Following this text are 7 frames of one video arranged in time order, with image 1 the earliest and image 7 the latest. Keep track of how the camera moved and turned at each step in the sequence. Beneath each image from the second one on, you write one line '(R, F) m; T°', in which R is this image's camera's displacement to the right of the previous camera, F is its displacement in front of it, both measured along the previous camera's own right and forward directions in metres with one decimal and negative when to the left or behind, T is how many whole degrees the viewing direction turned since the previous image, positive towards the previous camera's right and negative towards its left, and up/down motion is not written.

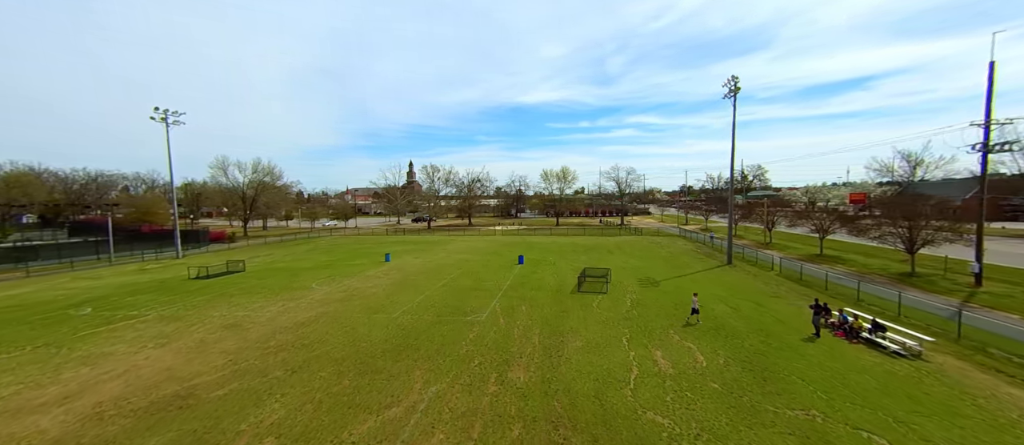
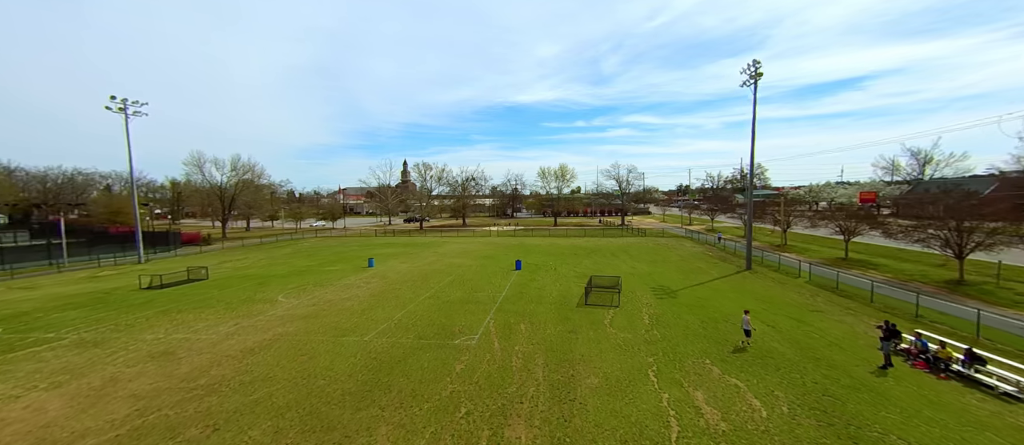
(-0.1, +2.6) m; +1°
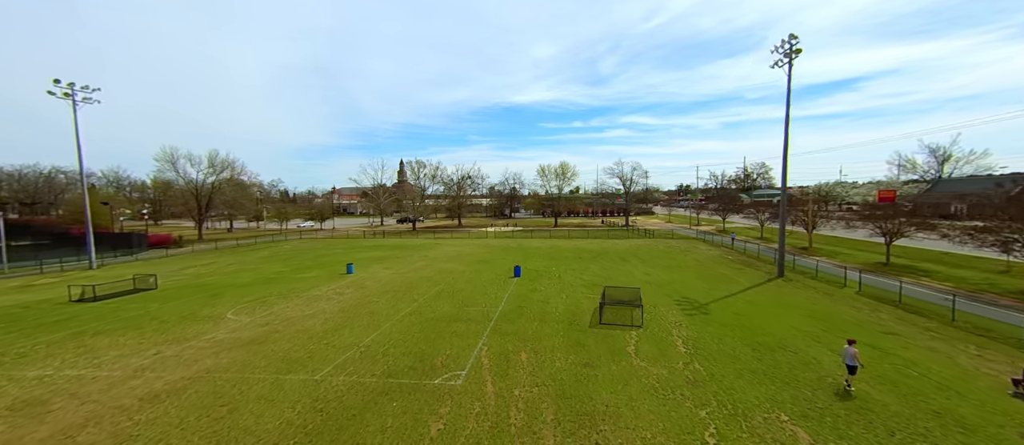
(0.0, +3.1) m; 0°
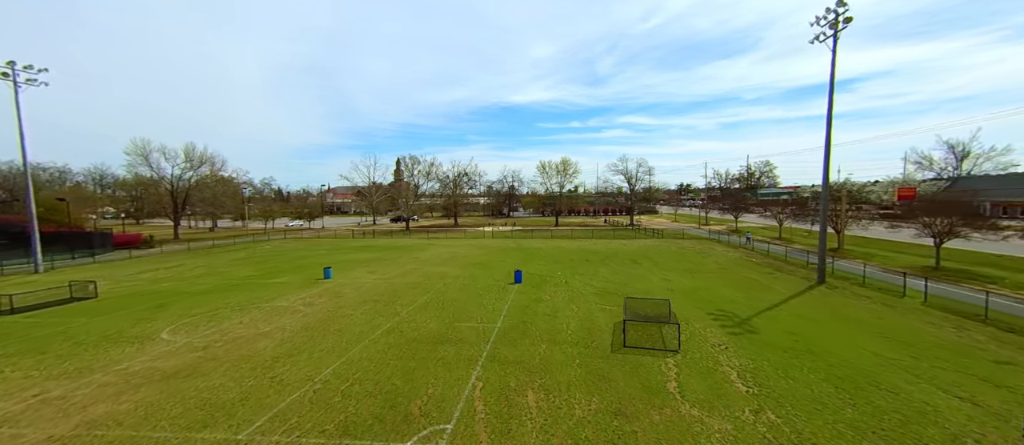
(-0.2, +2.8) m; 0°
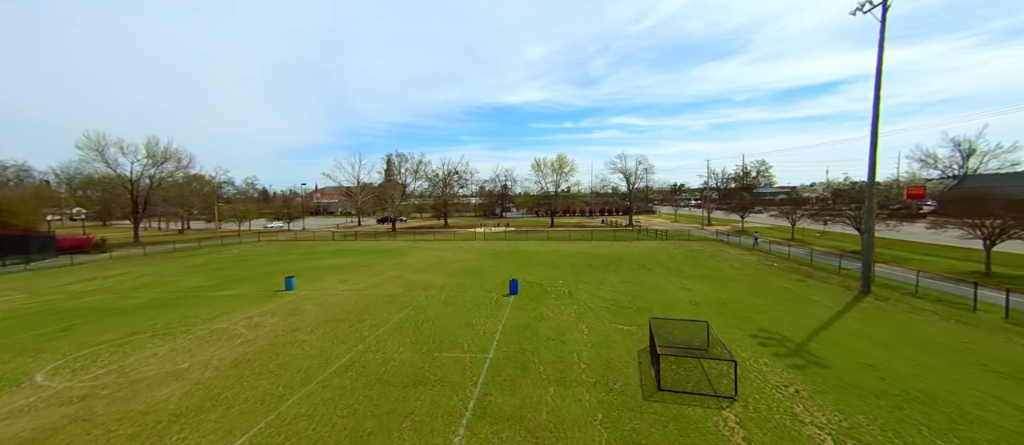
(-0.1, +2.8) m; +1°
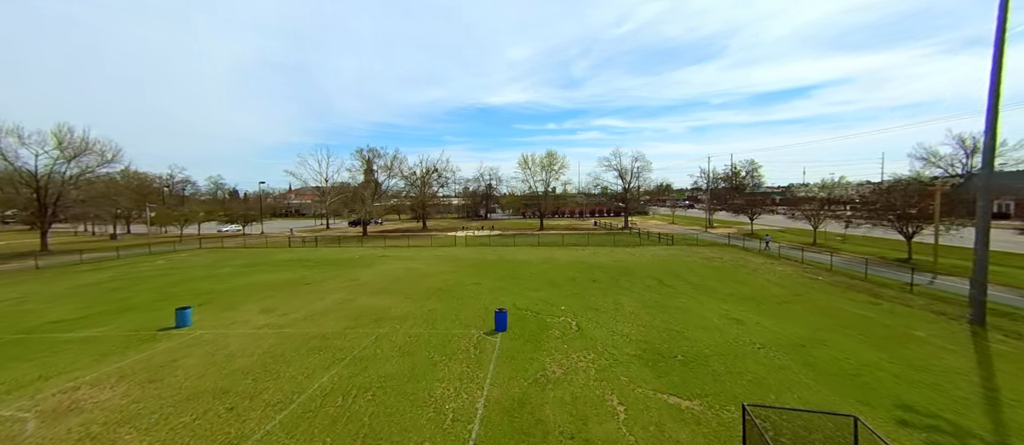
(0.0, +4.7) m; +3°
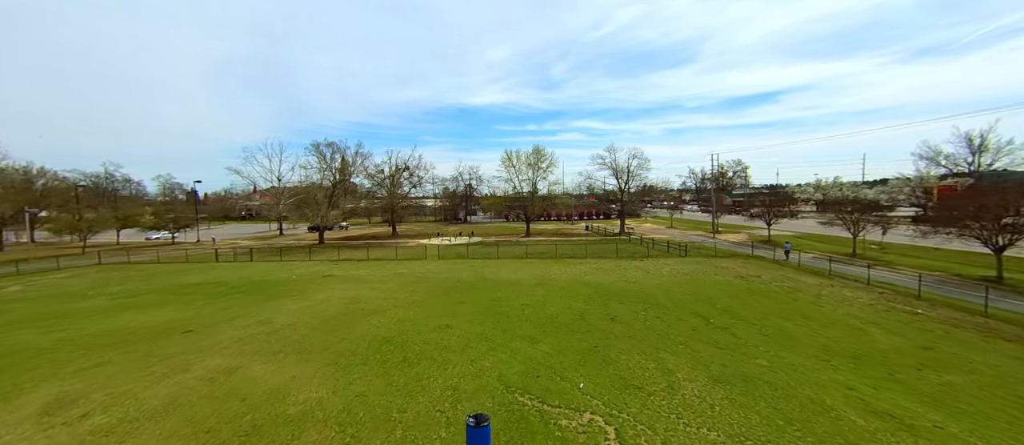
(-0.1, +5.6) m; +3°
